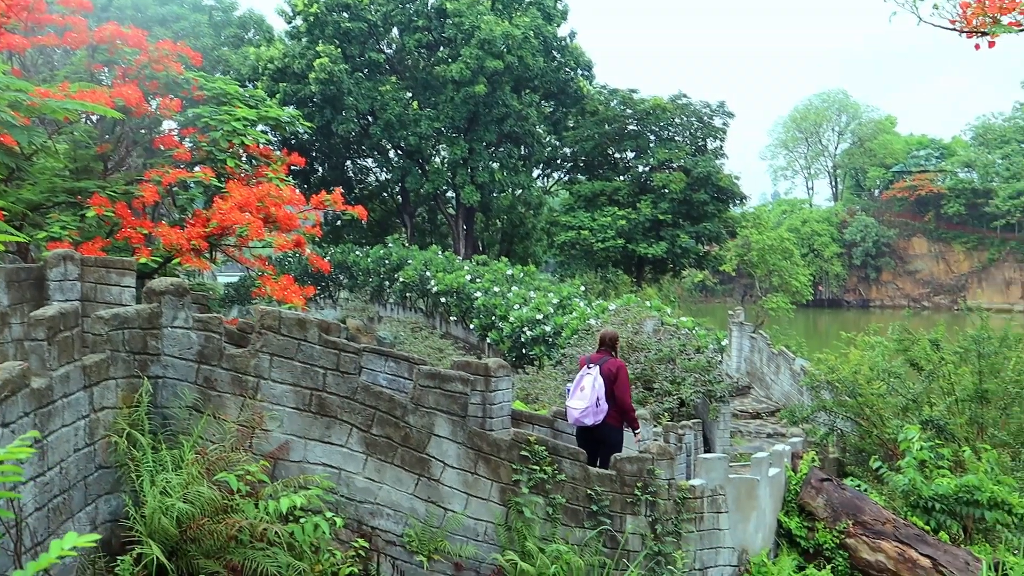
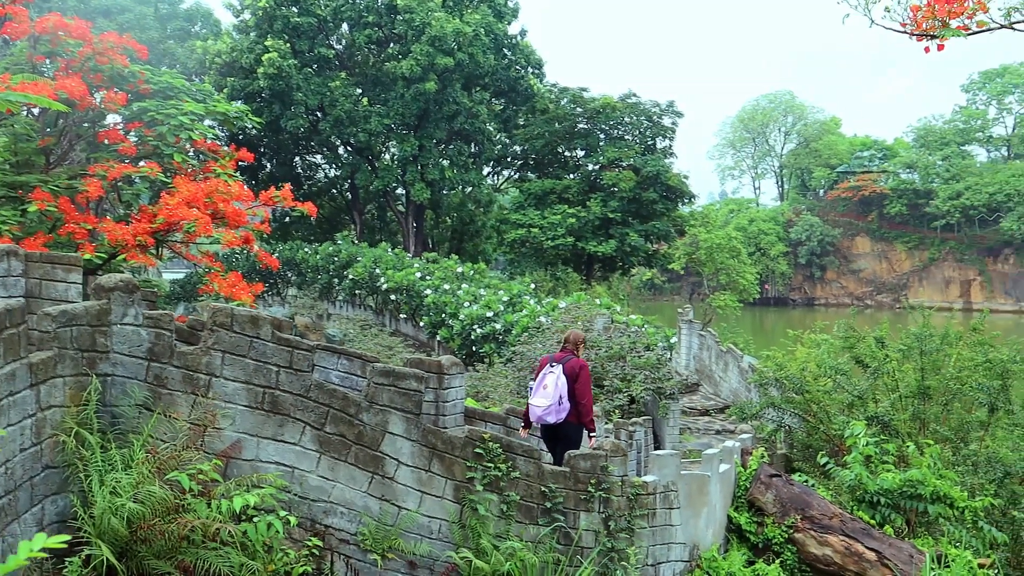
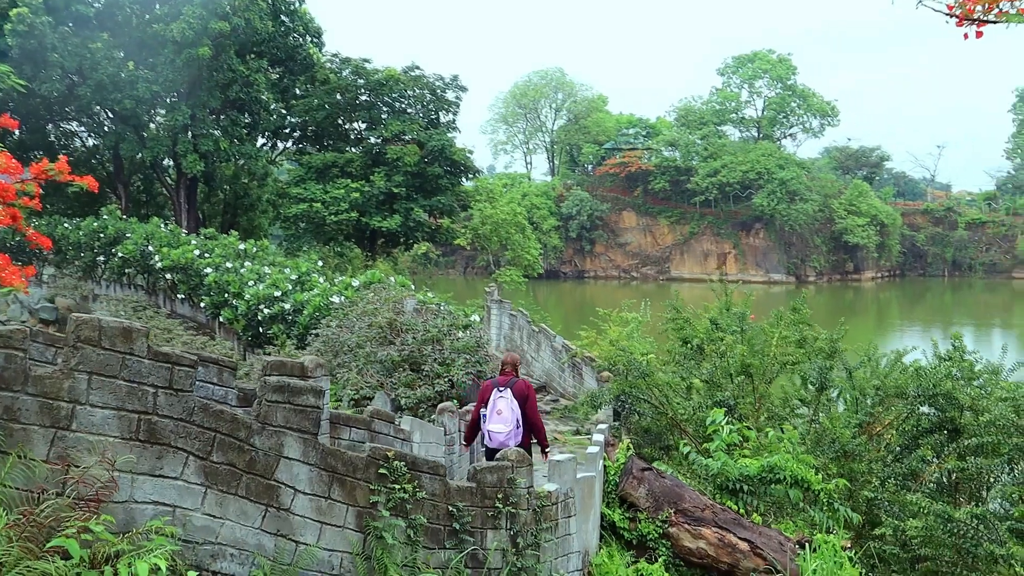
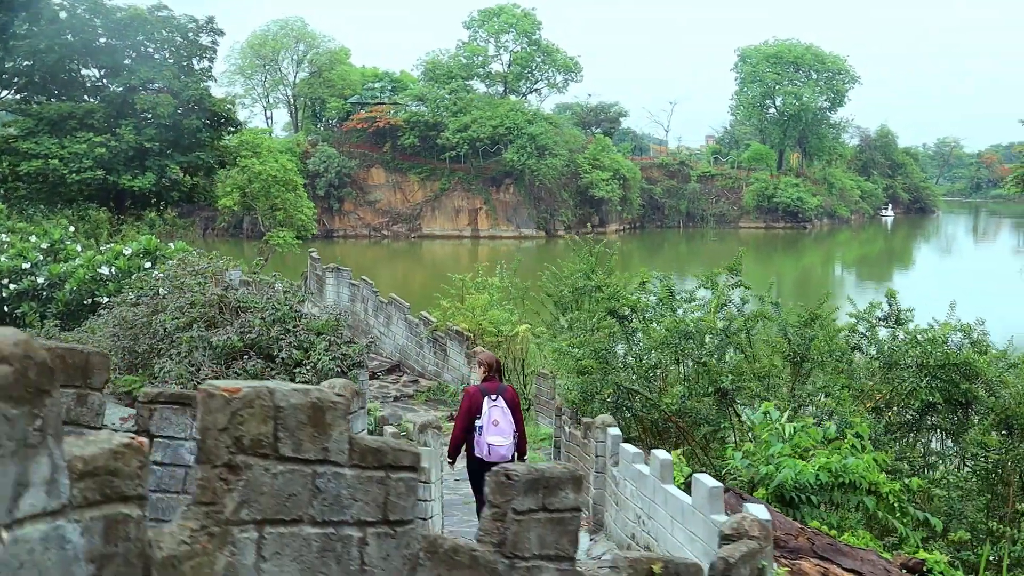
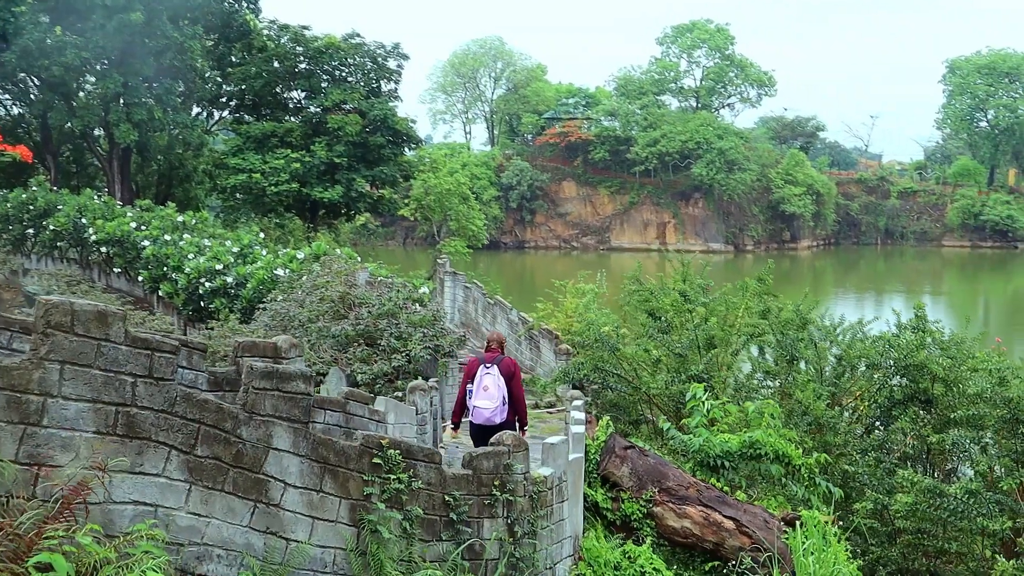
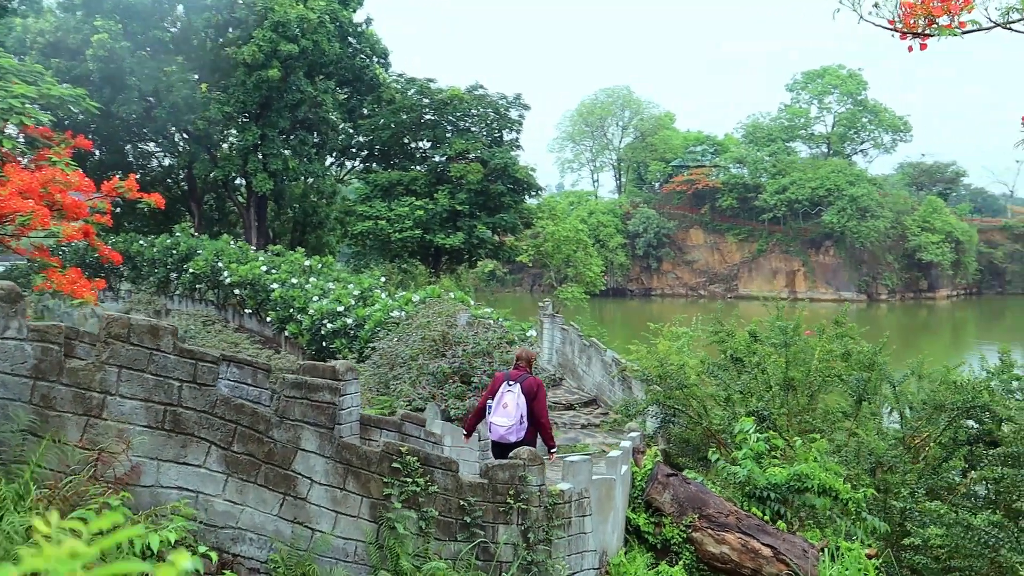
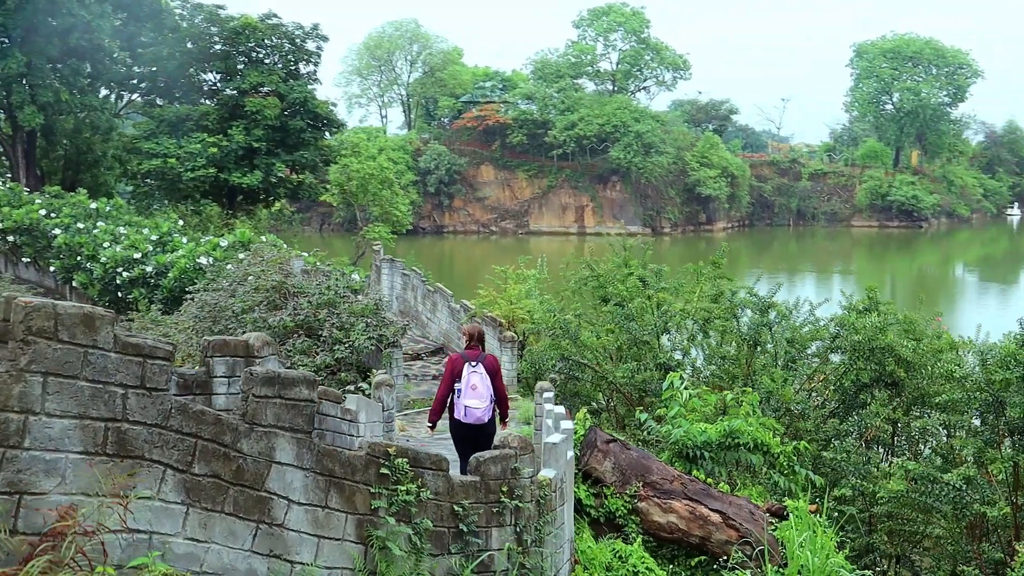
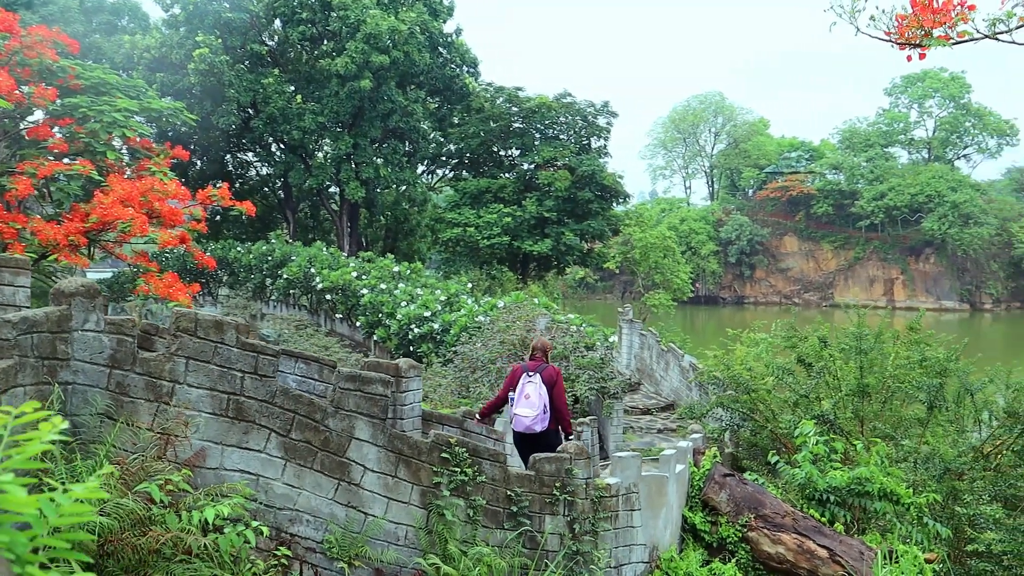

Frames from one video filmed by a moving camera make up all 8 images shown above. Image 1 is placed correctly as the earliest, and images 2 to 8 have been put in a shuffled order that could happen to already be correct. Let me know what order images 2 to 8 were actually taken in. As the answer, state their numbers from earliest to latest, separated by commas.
2, 8, 6, 3, 5, 7, 4
